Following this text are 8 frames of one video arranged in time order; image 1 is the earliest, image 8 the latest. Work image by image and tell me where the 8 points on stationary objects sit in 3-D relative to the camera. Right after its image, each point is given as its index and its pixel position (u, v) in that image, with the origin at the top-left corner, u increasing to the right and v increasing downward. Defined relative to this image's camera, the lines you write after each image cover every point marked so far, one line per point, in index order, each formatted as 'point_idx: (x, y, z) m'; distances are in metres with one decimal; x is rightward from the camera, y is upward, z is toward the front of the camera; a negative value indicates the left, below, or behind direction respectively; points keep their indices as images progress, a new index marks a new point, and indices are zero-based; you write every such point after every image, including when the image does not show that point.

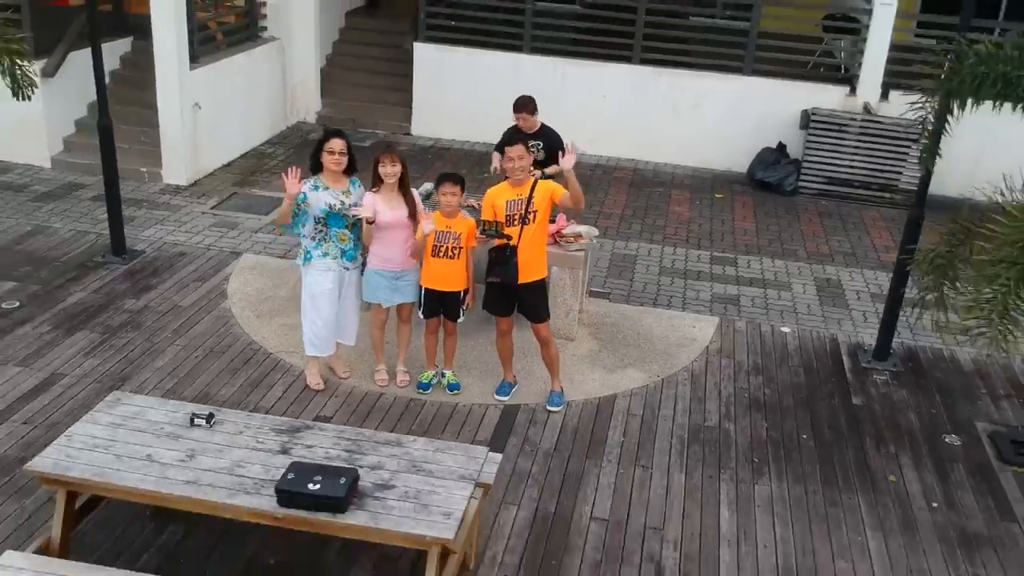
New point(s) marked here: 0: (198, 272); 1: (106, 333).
0: (-1.9, +0.1, +5.7) m
1: (-2.1, -0.2, +4.9) m
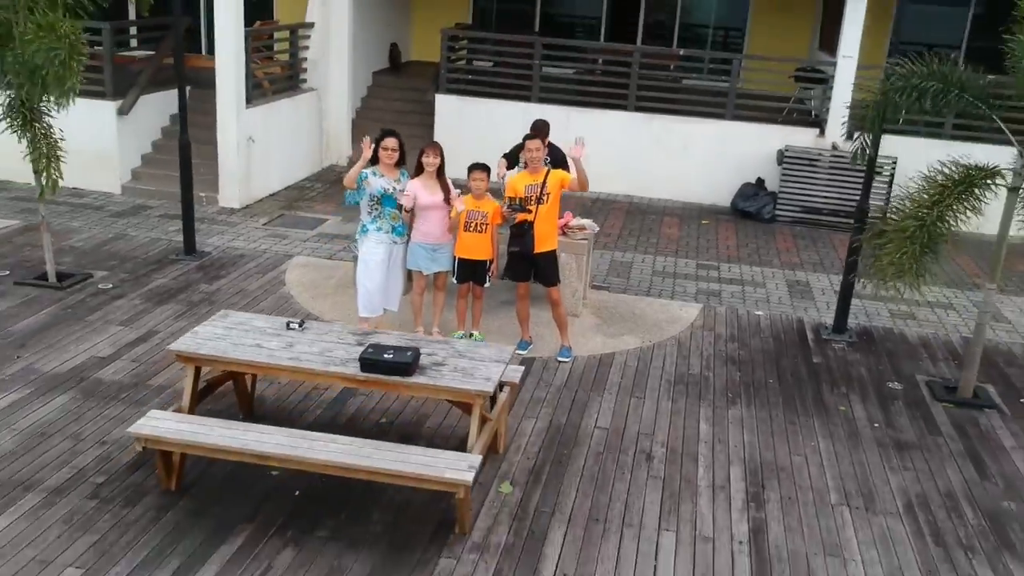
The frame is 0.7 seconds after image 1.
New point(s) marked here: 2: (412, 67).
0: (-1.8, +0.1, +6.7) m
1: (-2.0, -0.1, +5.9) m
2: (-1.2, +2.7, +11.7) m
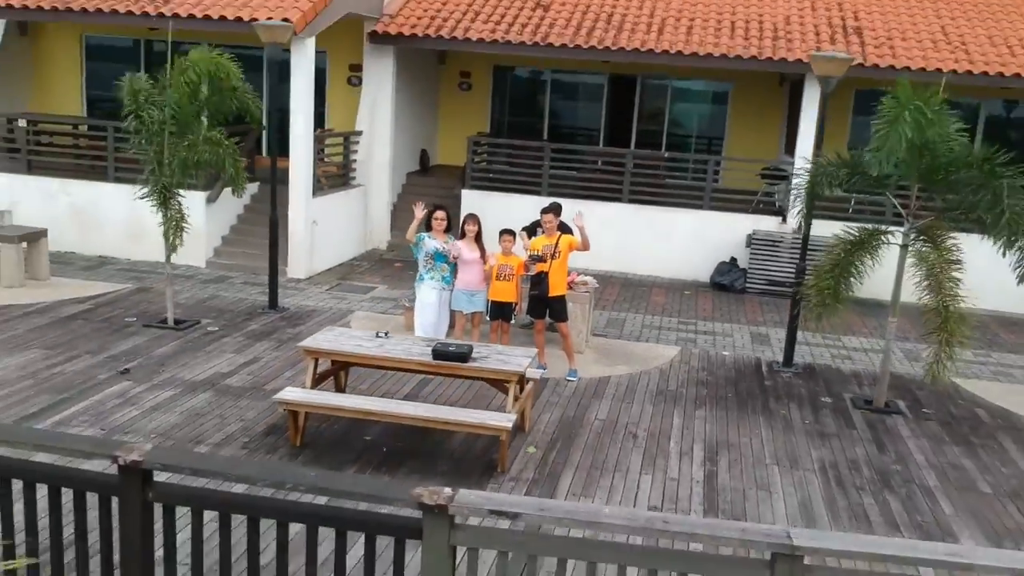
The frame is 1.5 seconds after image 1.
0: (-1.6, -0.3, +8.4) m
1: (-1.8, -0.4, +7.6) m
2: (-1.0, +1.7, +13.7) m
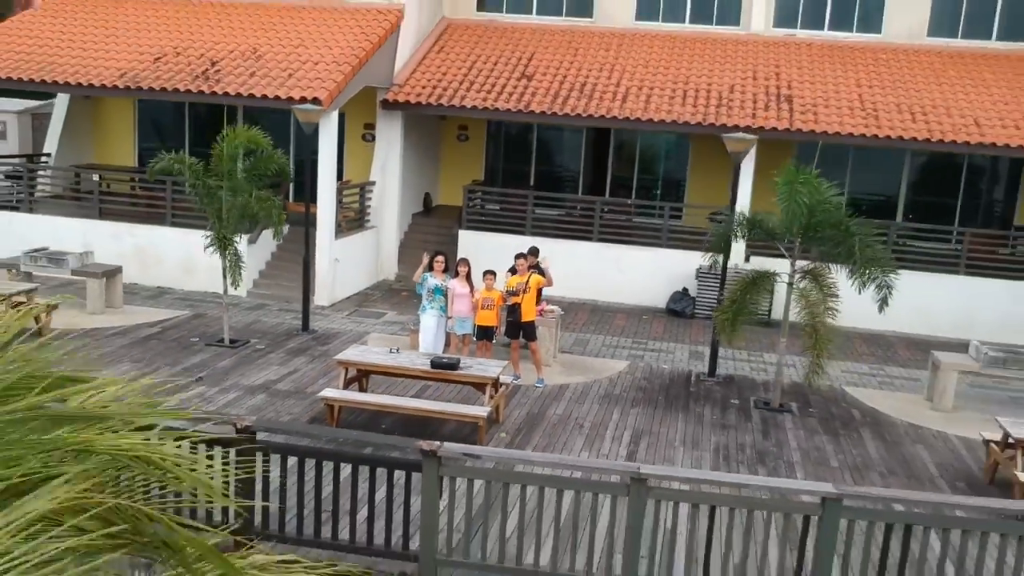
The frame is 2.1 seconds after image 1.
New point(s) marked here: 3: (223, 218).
0: (-1.8, -0.6, +10.6) m
1: (-2.0, -0.7, +9.8) m
2: (-1.2, +1.3, +15.9) m
3: (-3.2, +0.8, +10.6) m
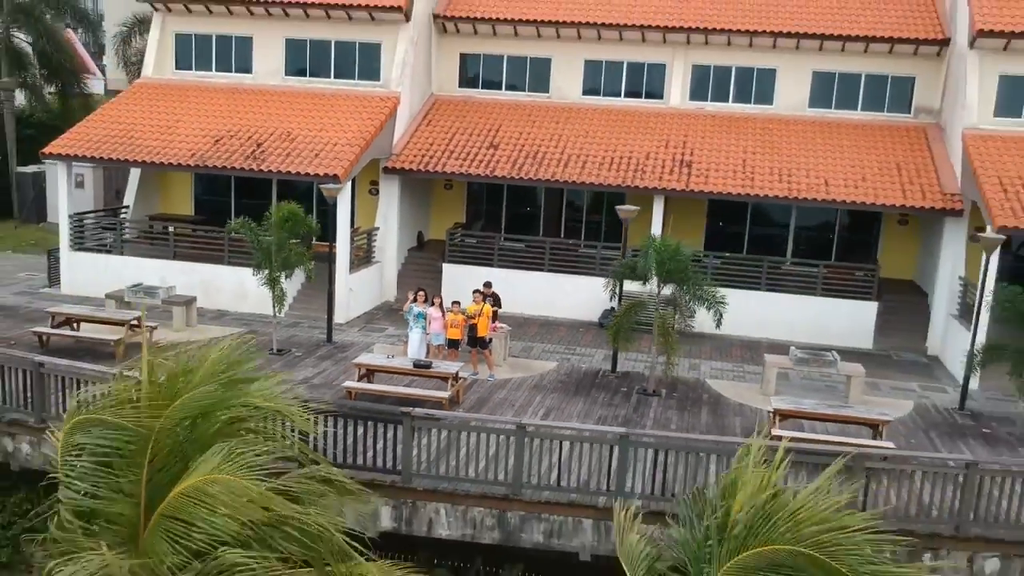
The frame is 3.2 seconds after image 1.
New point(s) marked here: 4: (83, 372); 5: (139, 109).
0: (-2.3, -0.9, +14.9) m
1: (-2.6, -1.1, +14.1) m
2: (-1.7, +0.9, +20.2) m
3: (-3.7, +0.4, +15.0) m
4: (-4.7, -0.9, +10.5) m
5: (-7.0, +3.4, +18.2) m
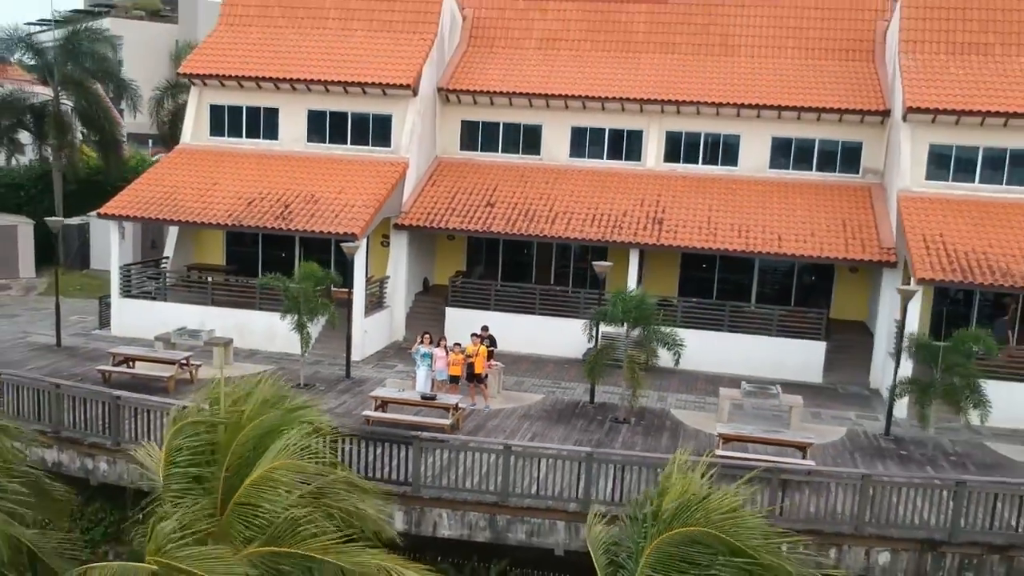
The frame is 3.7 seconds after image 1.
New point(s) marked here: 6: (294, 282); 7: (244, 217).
0: (-2.5, -1.7, +17.4) m
1: (-2.7, -1.8, +16.5) m
2: (-1.8, 0.0, +22.7) m
3: (-3.8, -0.4, +17.5) m
4: (-4.8, -1.5, +13.0) m
5: (-7.1, +2.5, +20.8) m
6: (-4.0, +0.1, +17.9) m
7: (-5.3, +1.4, +19.1) m
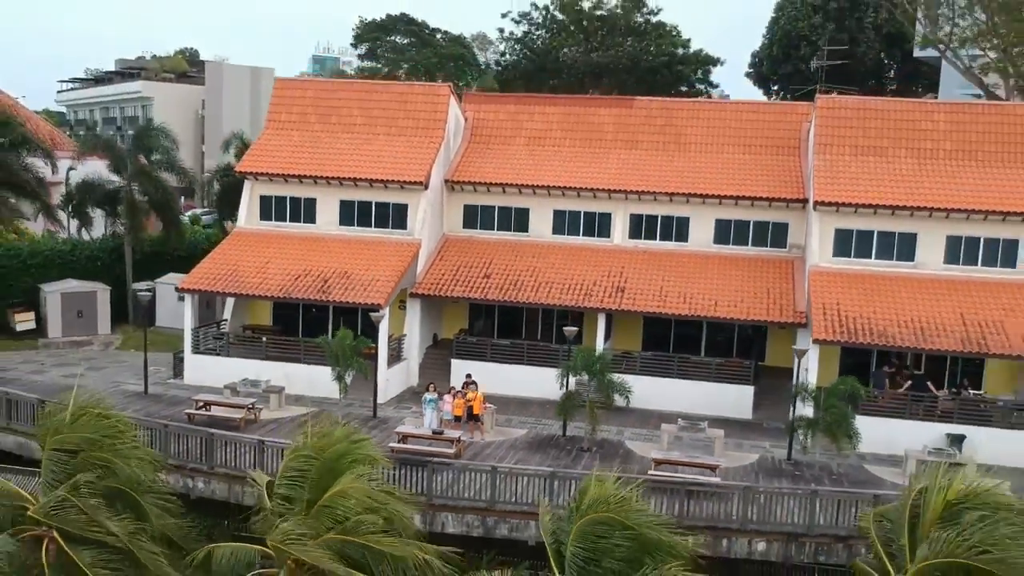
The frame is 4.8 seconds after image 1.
0: (-2.7, -3.1, +22.3) m
1: (-2.9, -3.2, +21.5) m
2: (-2.0, -1.6, +27.7) m
3: (-4.1, -1.8, +22.5) m
4: (-5.1, -2.8, +18.0) m
5: (-7.3, +0.9, +26.0) m
6: (-4.2, -1.3, +22.9) m
7: (-5.5, 0.0, +24.2) m
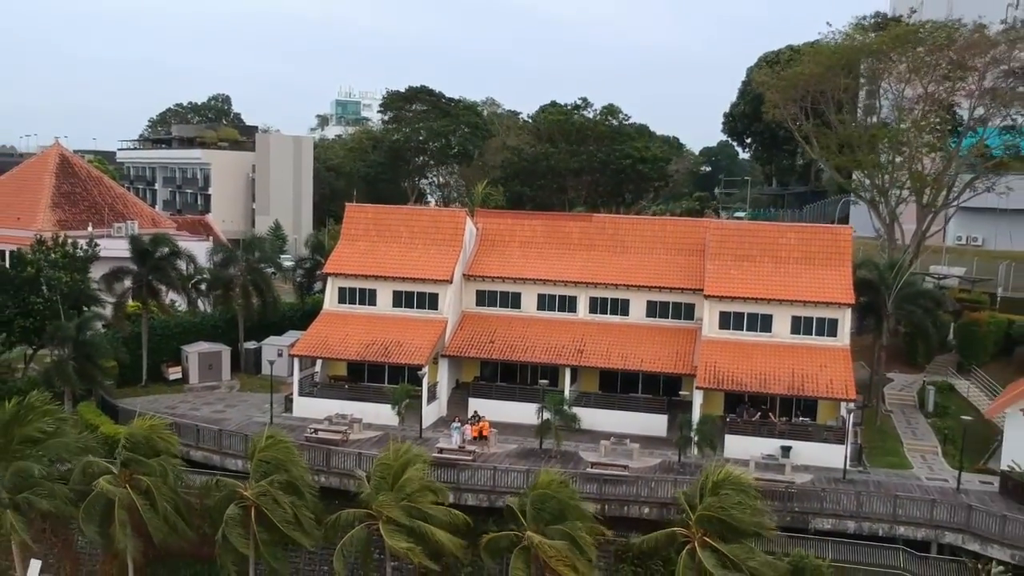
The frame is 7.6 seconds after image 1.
0: (-2.8, -5.5, +35.1) m
1: (-3.1, -5.6, +34.3) m
2: (-2.1, -4.1, +40.6) m
3: (-4.2, -4.2, +35.3) m
4: (-5.3, -5.2, +30.8) m
5: (-7.5, -1.6, +38.9) m
6: (-4.3, -3.8, +35.8) m
7: (-5.7, -2.5, +37.1) m
